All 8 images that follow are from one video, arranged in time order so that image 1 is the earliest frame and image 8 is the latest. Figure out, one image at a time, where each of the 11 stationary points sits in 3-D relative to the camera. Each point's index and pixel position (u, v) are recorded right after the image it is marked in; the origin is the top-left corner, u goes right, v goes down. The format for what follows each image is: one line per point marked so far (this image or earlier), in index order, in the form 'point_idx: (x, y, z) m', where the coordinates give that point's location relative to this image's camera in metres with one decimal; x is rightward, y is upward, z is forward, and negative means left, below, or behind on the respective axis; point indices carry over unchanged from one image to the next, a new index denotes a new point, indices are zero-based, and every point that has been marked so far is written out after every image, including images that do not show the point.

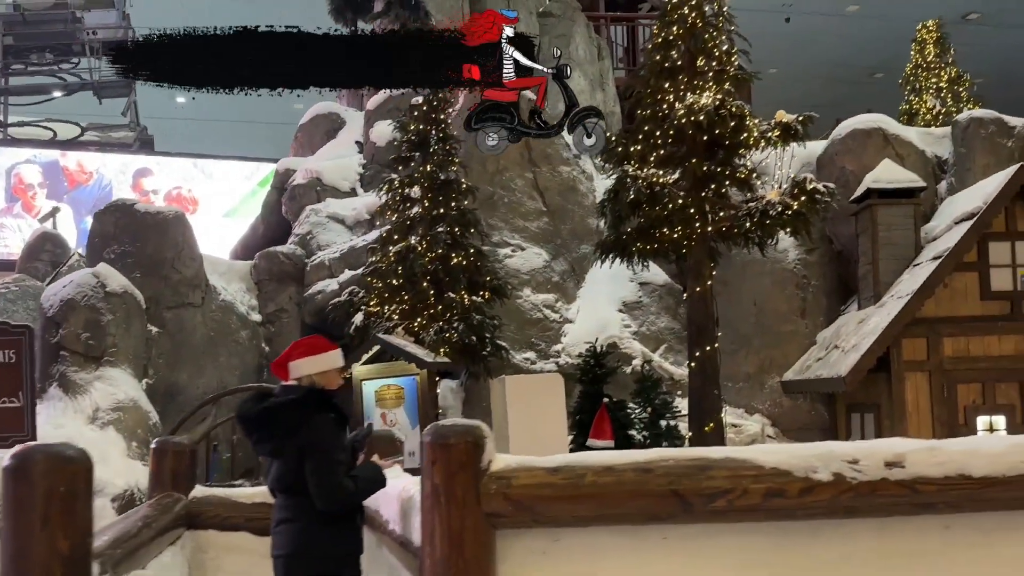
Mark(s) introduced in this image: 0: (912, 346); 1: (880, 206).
0: (+5.4, -0.8, +11.4) m
1: (+5.4, +1.2, +12.5) m
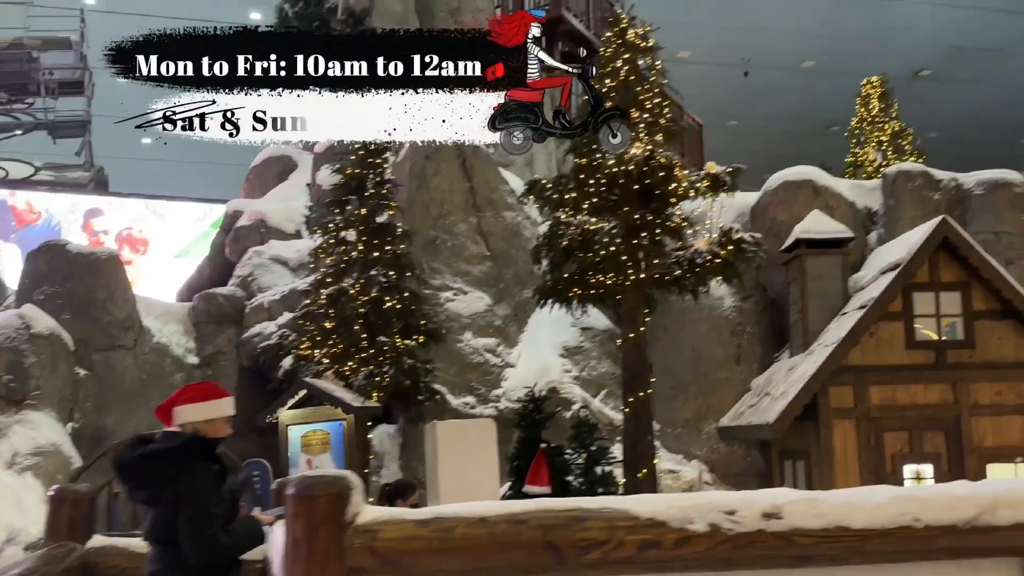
0: (+4.5, -1.4, +11.6) m
1: (+4.4, +0.5, +12.7) m
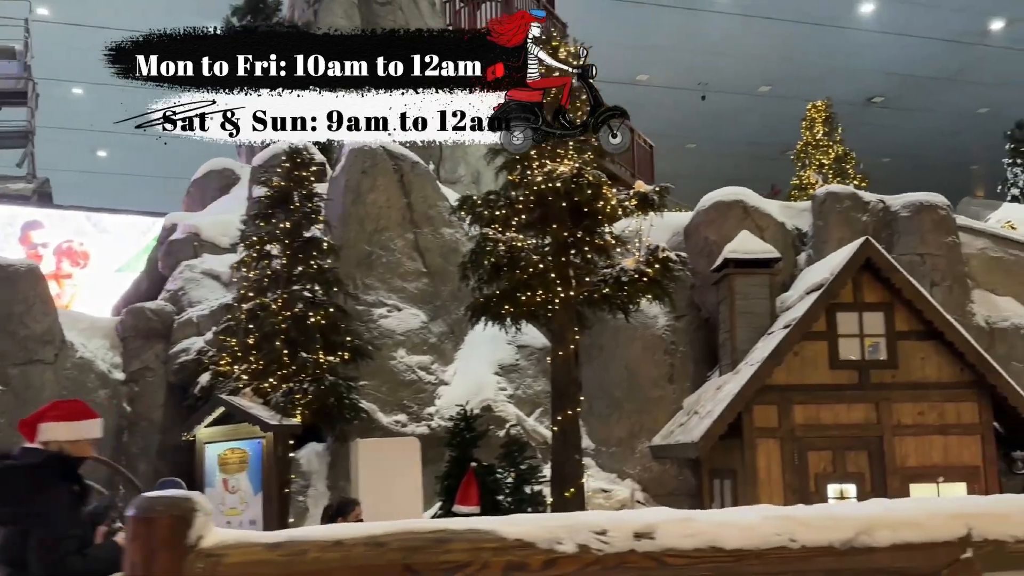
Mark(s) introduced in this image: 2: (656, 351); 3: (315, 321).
0: (+3.4, -1.7, +11.6) m
1: (+3.4, +0.2, +12.8) m
2: (+2.5, -1.1, +14.5) m
3: (-2.7, -0.4, +11.4) m
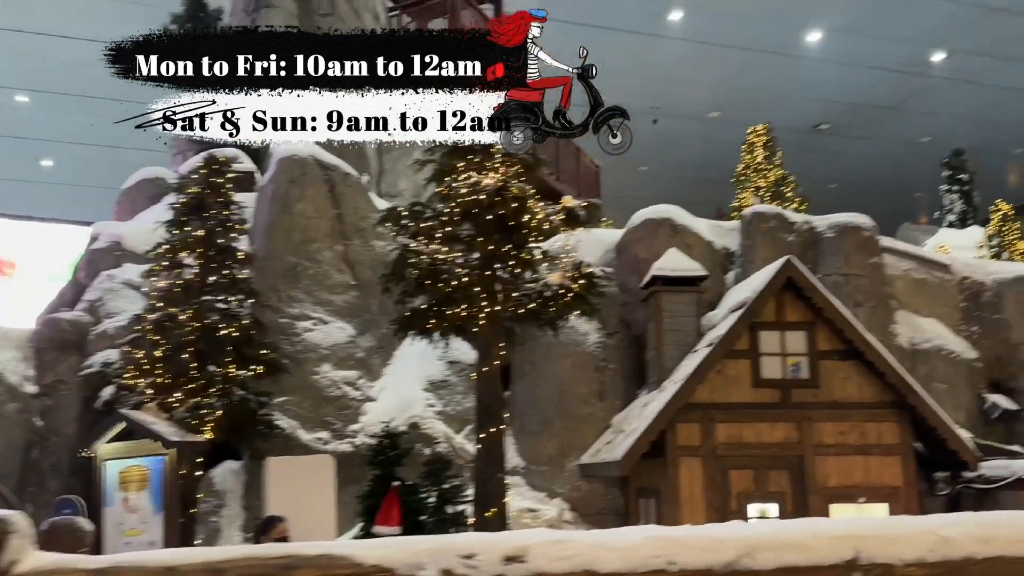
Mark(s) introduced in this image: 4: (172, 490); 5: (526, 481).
0: (+2.4, -2.0, +11.5) m
1: (+2.3, -0.1, +12.7) m
2: (+1.3, -1.4, +14.4) m
3: (-3.7, -0.6, +11.1) m
4: (-4.1, -2.4, +10.2) m
5: (+0.2, -3.2, +13.9) m
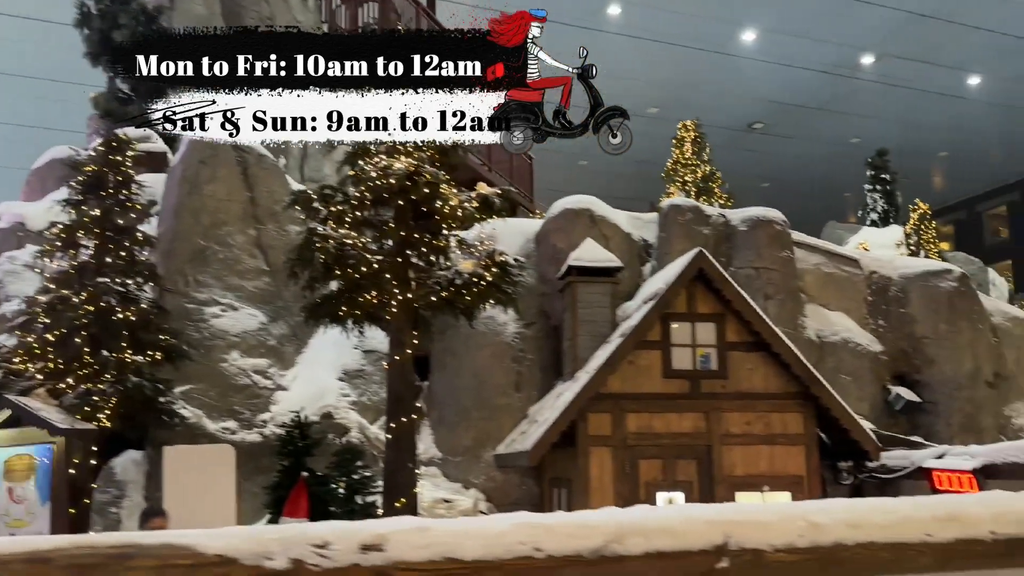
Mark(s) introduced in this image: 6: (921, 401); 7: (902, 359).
0: (+1.2, -1.8, +11.5) m
1: (+1.0, +0.1, +12.7) m
2: (-0.1, -1.2, +14.3) m
3: (-4.9, -0.4, +10.6) m
4: (-5.2, -2.2, +9.7) m
5: (-1.2, -3.0, +13.8) m
6: (+7.1, -2.0, +14.9) m
7: (+7.3, -1.4, +16.3) m
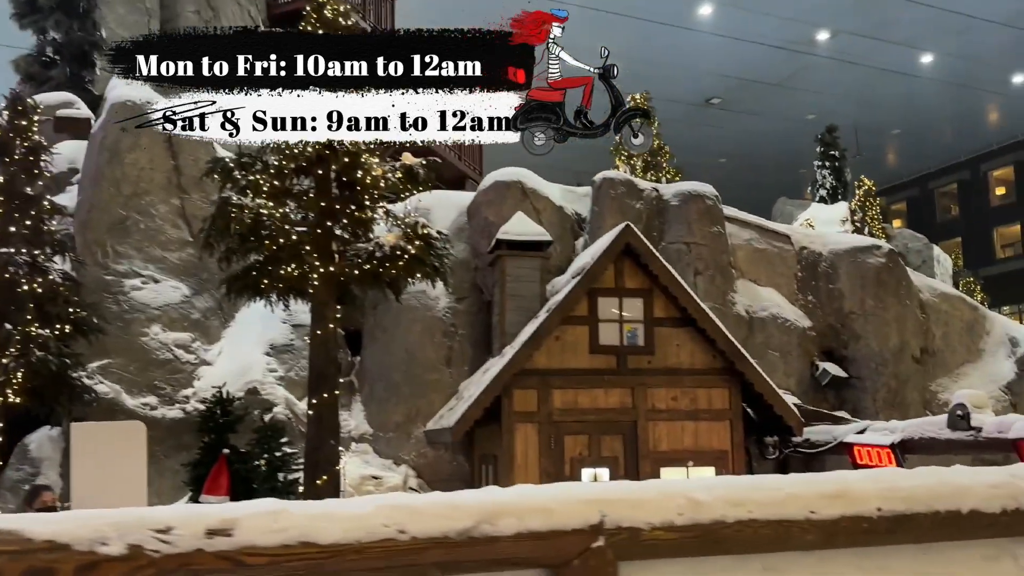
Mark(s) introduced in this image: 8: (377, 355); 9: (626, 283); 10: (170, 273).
0: (+0.1, -1.5, +11.4) m
1: (0.0, +0.5, +12.5) m
2: (-1.3, -0.8, +14.1) m
3: (-5.8, 0.0, +10.2) m
4: (-6.1, -1.9, +9.3) m
5: (-2.3, -2.6, +13.6) m
6: (+6.0, -1.6, +15.1) m
7: (+6.1, -0.9, +16.4) m
8: (-2.3, -1.1, +14.2) m
9: (+1.6, +0.1, +11.8) m
10: (-5.6, +0.2, +14.0) m
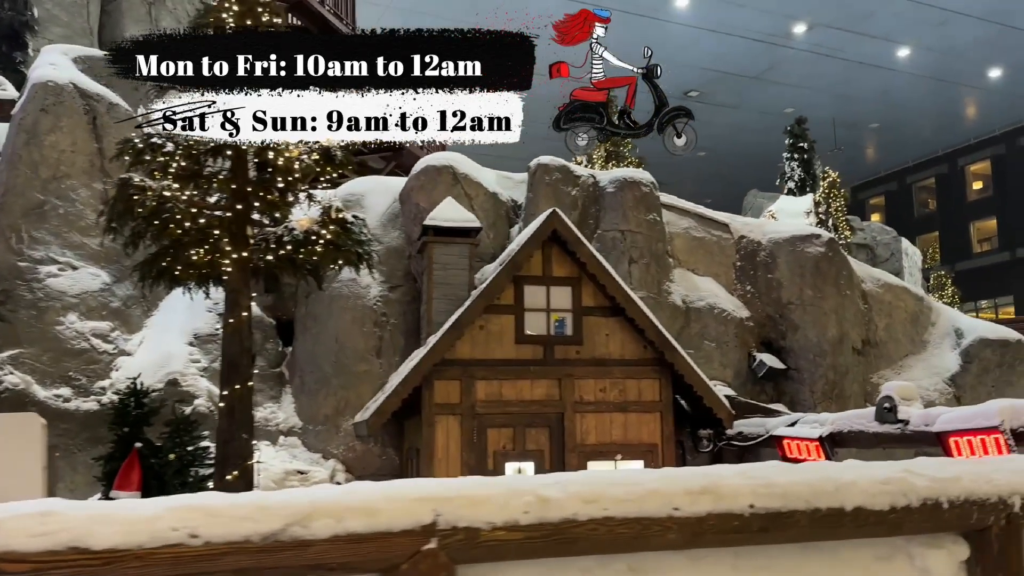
0: (-0.9, -1.3, +11.0) m
1: (-1.1, +0.6, +12.1) m
2: (-2.4, -0.6, +13.7) m
3: (-6.9, +0.1, +9.7) m
4: (-7.1, -1.7, +8.9) m
5: (-3.4, -2.4, +13.2) m
6: (+4.9, -1.4, +14.8) m
7: (+5.0, -0.7, +16.1) m
8: (-3.4, -0.9, +13.7) m
9: (+0.6, +0.2, +11.4) m
10: (-6.7, +0.4, +13.5) m
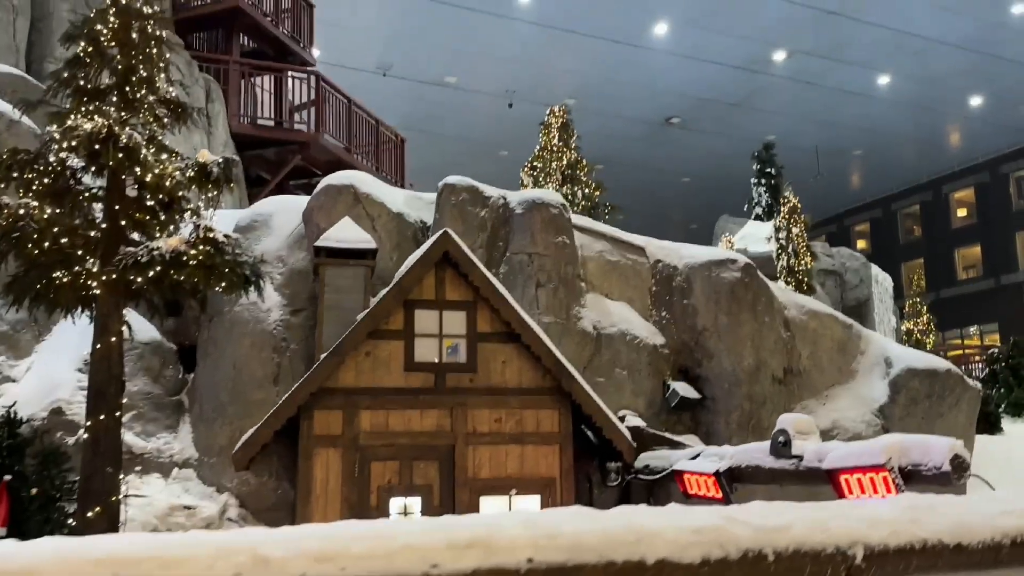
0: (-2.3, -1.6, +10.4) m
1: (-2.5, +0.3, +11.5) m
2: (-3.8, -0.9, +13.1) m
3: (-8.2, -0.1, +9.1) m
4: (-8.5, -1.9, +8.2) m
5: (-4.8, -2.7, +12.5) m
6: (+3.4, -1.8, +14.2) m
7: (+3.6, -1.2, +15.5) m
8: (-4.8, -1.3, +13.1) m
9: (-0.8, -0.1, +10.9) m
10: (-8.1, +0.1, +12.9) m
